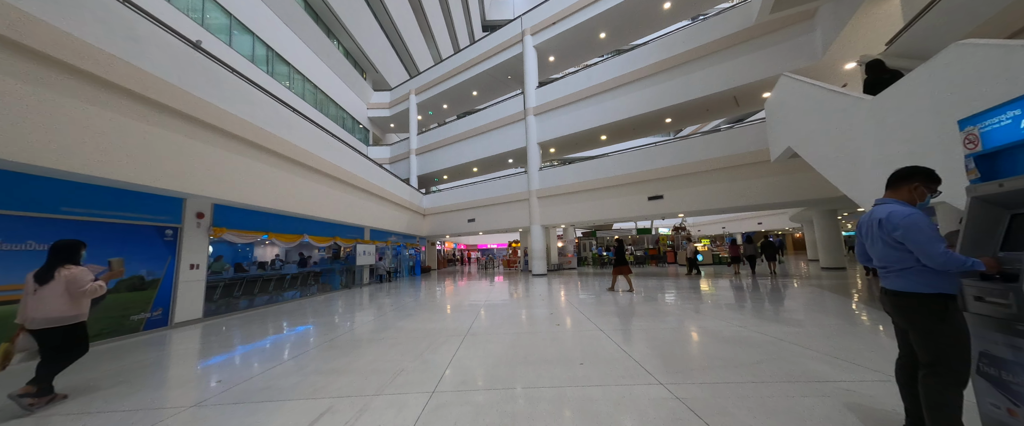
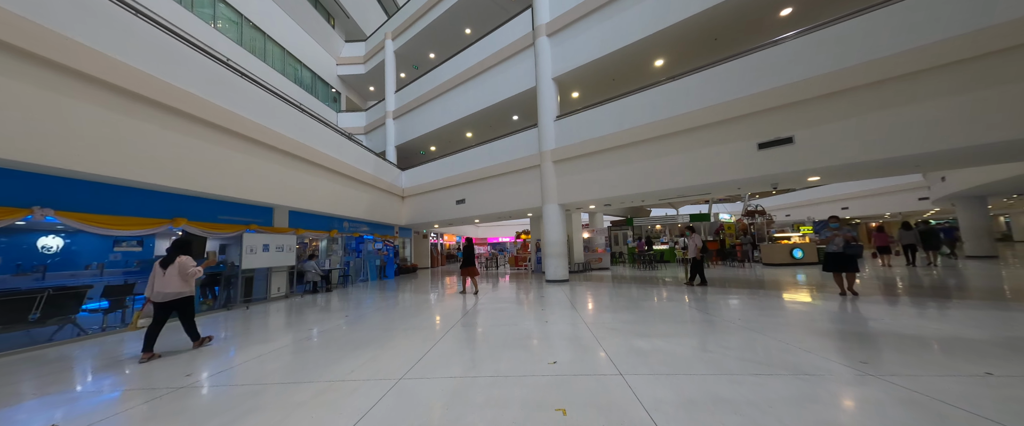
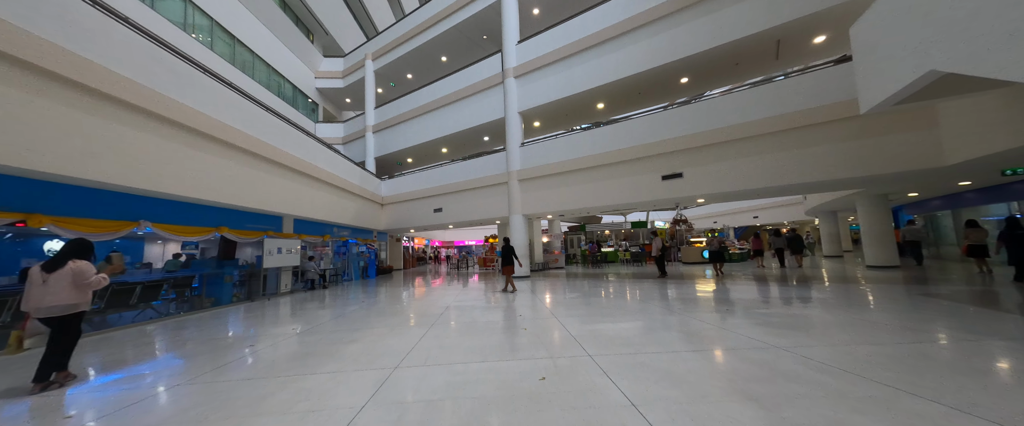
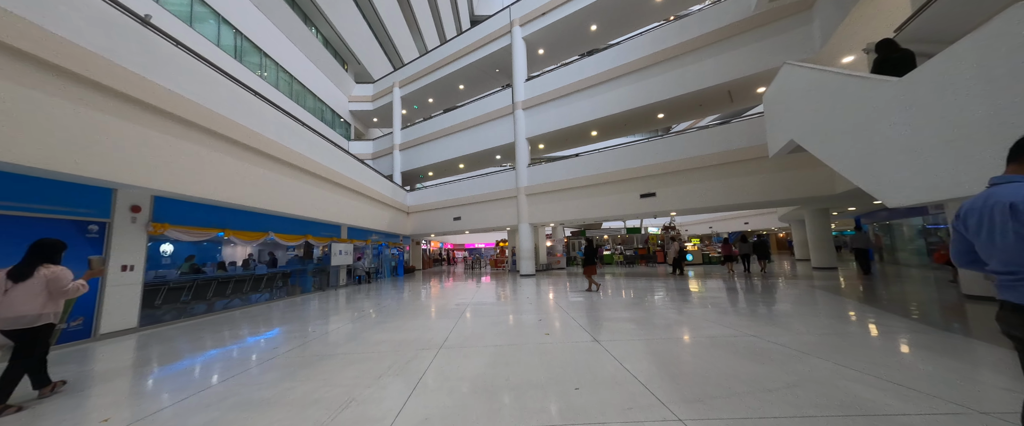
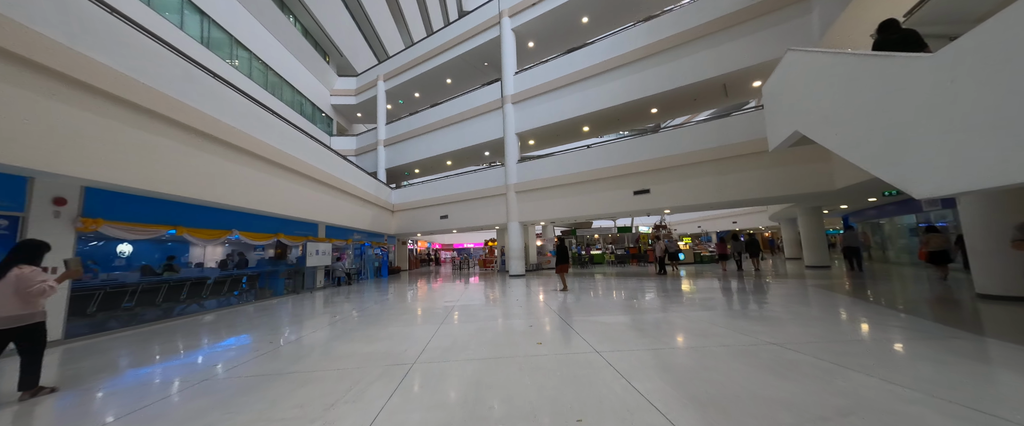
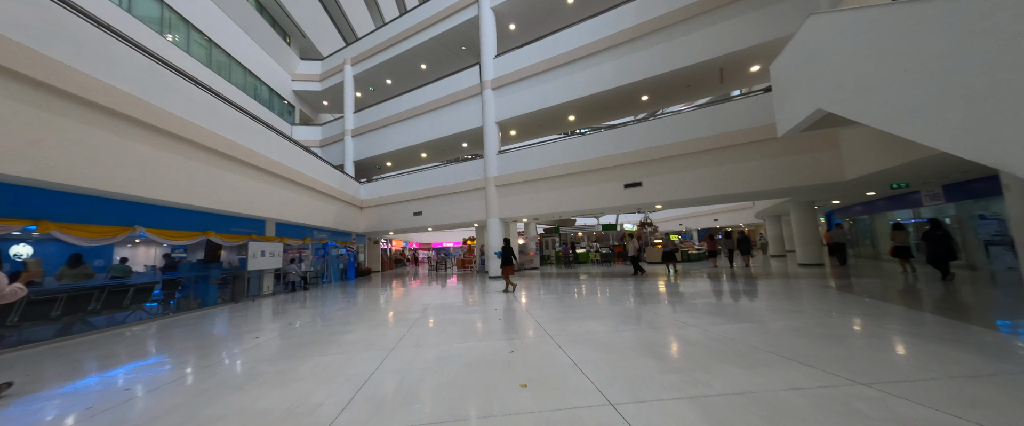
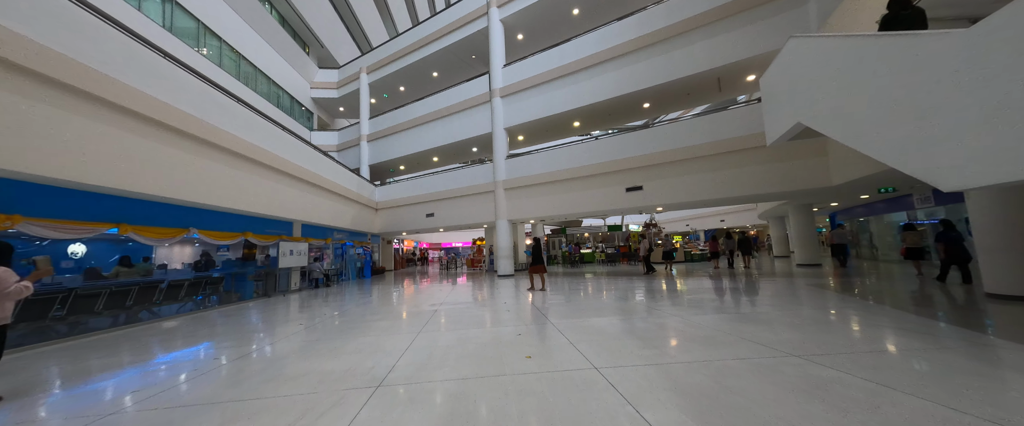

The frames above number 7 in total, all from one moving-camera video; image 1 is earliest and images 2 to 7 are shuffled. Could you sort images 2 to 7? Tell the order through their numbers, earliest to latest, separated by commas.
4, 5, 7, 6, 3, 2
